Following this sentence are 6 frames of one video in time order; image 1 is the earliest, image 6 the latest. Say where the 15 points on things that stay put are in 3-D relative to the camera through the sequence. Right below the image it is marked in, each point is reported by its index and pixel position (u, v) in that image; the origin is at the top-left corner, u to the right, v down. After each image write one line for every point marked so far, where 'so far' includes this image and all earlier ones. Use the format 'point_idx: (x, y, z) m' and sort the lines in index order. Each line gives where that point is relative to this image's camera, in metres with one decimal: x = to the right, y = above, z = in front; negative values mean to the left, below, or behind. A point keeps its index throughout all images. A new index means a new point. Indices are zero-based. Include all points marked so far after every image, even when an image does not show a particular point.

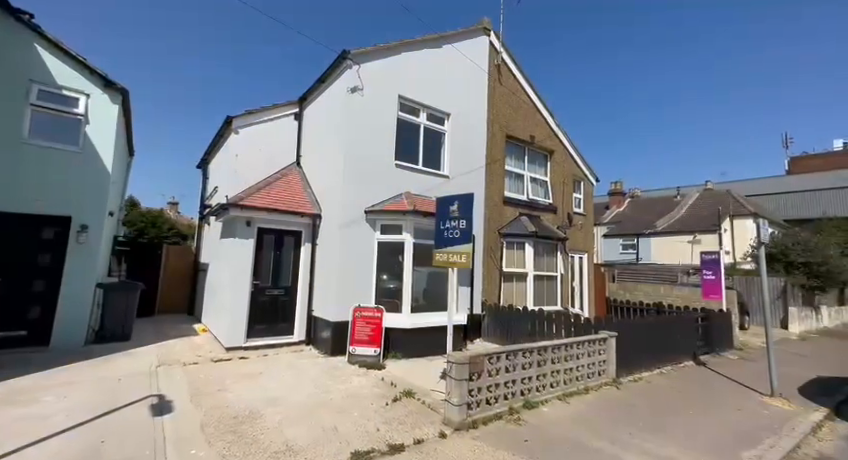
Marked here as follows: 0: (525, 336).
0: (+2.5, -2.6, +9.4) m
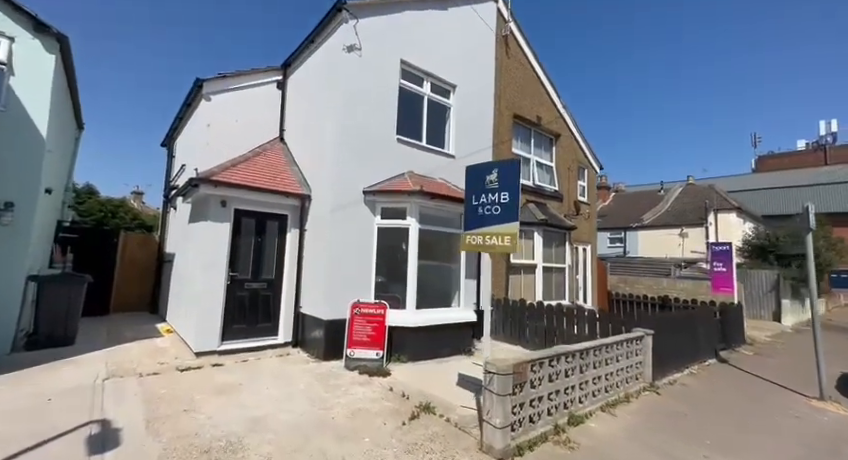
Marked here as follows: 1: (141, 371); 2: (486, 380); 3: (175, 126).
0: (+2.5, -2.3, +8.5) m
1: (-4.4, -2.2, +6.0) m
2: (+0.6, -1.6, +4.1) m
3: (-7.4, +3.2, +11.4) m
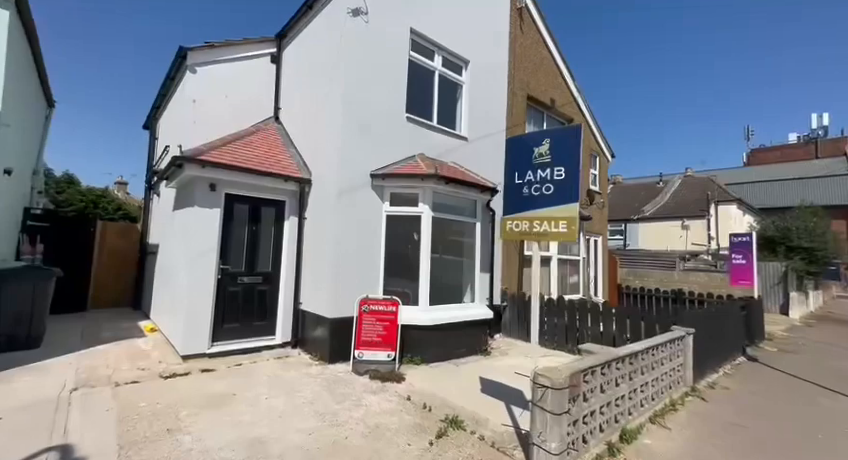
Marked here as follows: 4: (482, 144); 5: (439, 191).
0: (+2.8, -2.1, +7.8) m
1: (-4.2, -2.0, +5.2) m
2: (+1.0, -1.4, +3.3) m
3: (-7.2, +3.5, +10.4) m
4: (+1.3, +1.9, +8.7) m
5: (+0.3, +0.7, +7.1) m
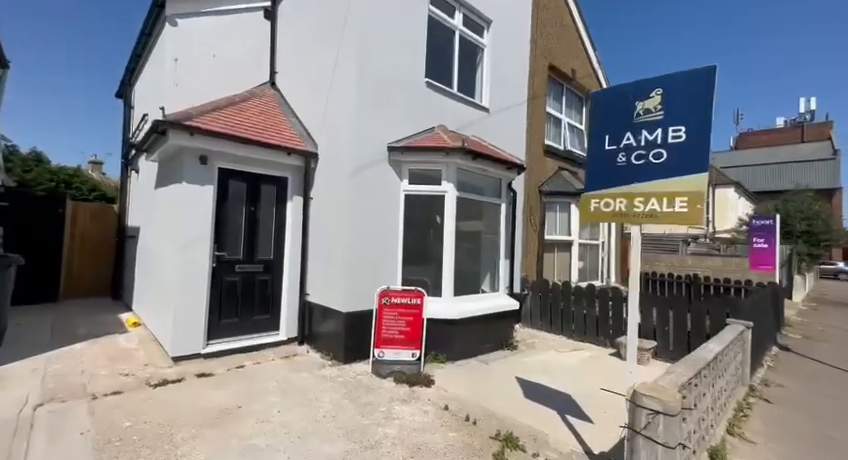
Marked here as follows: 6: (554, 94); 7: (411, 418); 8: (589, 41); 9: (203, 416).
0: (+3.1, -1.7, +7.2) m
1: (-3.7, -1.8, +4.4) m
2: (+1.5, -1.3, +2.6) m
3: (-7.0, +4.0, +9.2) m
4: (+1.6, +2.3, +7.9) m
5: (+0.6, +1.0, +6.3) m
6: (+3.2, +3.4, +9.6) m
7: (-0.1, -1.9, +4.0) m
8: (+4.5, +5.1, +10.4) m
9: (-2.2, -1.8, +3.8) m
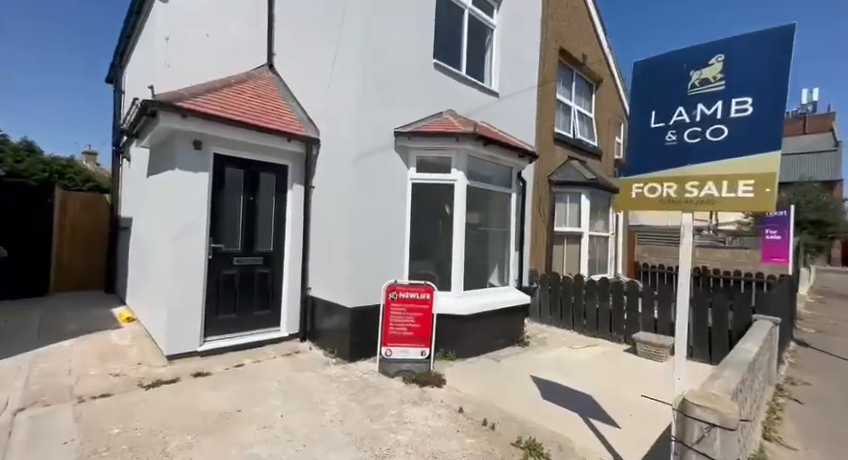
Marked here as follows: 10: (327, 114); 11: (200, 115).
0: (+3.2, -1.6, +6.9) m
1: (-3.6, -1.7, +4.1) m
2: (+1.6, -1.2, +2.4) m
3: (-6.9, +4.2, +8.7) m
4: (+1.7, +2.5, +7.5) m
5: (+0.8, +1.2, +5.9) m
6: (+3.4, +3.6, +9.2) m
7: (0.0, -1.8, +3.7) m
8: (+4.6, +5.3, +10.0) m
9: (-2.1, -1.7, +3.5) m
10: (-1.5, +1.8, +5.8) m
11: (-2.8, +1.4, +4.8) m
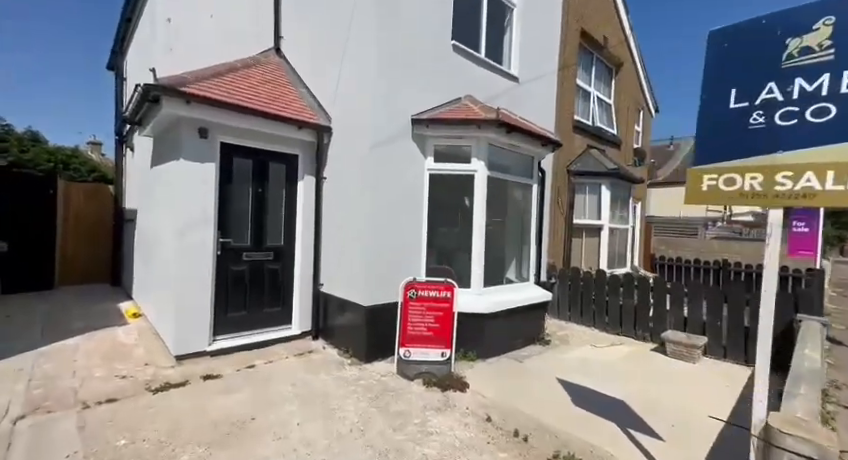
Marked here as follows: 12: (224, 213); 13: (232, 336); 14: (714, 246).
0: (+3.5, -1.5, +6.6) m
1: (-3.4, -1.6, +3.8) m
2: (+1.8, -1.2, +2.1) m
3: (-6.6, +4.4, +8.4) m
4: (+2.0, +2.6, +7.1) m
5: (+1.0, +1.3, +5.6) m
6: (+3.6, +3.8, +8.8) m
7: (+0.2, -1.8, +3.4) m
8: (+4.9, +5.5, +9.5) m
9: (-1.8, -1.7, +3.3) m
10: (-1.2, +1.9, +5.5) m
11: (-2.6, +1.5, +4.5) m
12: (-2.6, +0.2, +5.0) m
13: (-2.6, -1.4, +5.1) m
14: (+9.7, -0.5, +12.9) m
